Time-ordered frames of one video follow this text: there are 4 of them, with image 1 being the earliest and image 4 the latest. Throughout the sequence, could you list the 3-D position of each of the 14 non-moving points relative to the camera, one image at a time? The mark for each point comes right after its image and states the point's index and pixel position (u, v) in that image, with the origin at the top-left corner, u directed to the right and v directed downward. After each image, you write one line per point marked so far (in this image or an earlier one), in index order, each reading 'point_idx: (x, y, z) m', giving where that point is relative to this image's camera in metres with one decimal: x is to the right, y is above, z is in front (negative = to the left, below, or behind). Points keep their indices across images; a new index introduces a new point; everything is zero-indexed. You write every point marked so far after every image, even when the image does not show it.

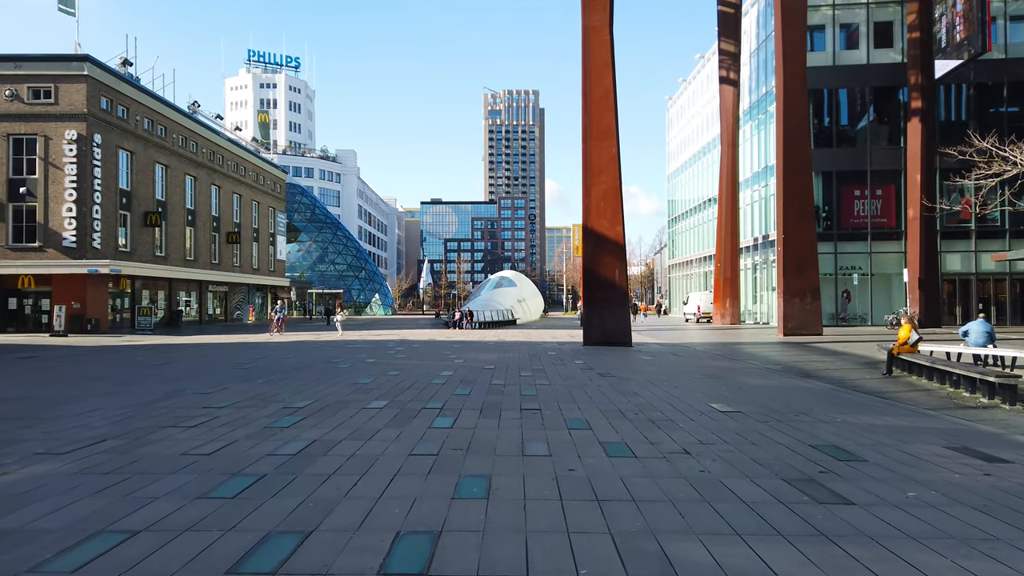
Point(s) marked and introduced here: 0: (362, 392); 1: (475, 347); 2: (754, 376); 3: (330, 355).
0: (-1.9, -1.3, +9.5) m
1: (-0.9, -1.5, +19.2) m
2: (+3.9, -1.4, +12.3) m
3: (-4.1, -1.5, +17.0) m
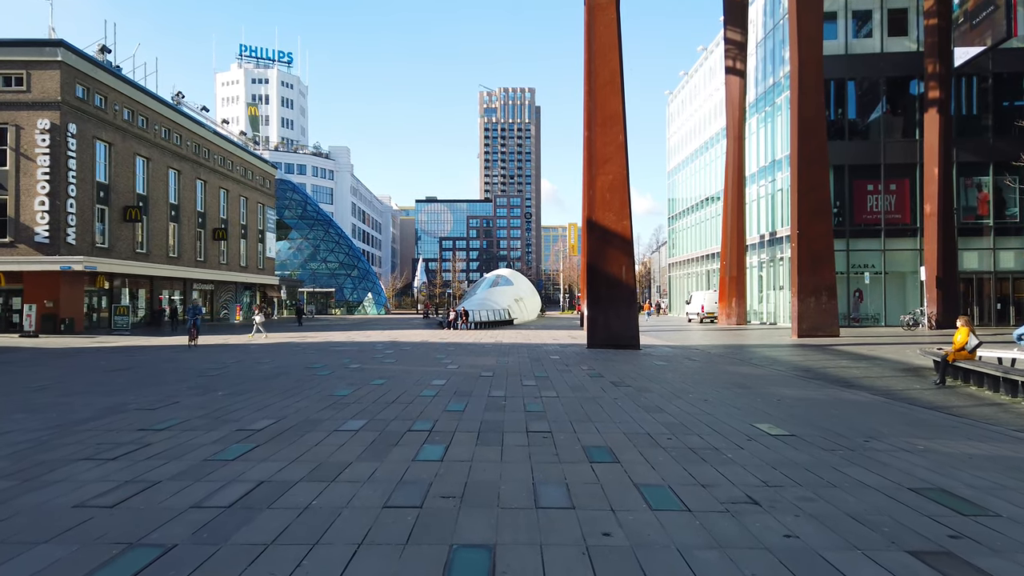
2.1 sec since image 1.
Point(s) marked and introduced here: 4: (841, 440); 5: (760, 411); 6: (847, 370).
0: (-1.9, -1.3, +8.0) m
1: (-1.0, -1.5, +17.7) m
2: (+3.9, -1.4, +10.8) m
3: (-4.1, -1.4, +15.4) m
4: (+2.8, -1.3, +6.5) m
5: (+2.7, -1.3, +8.2) m
6: (+5.7, -1.4, +13.0) m
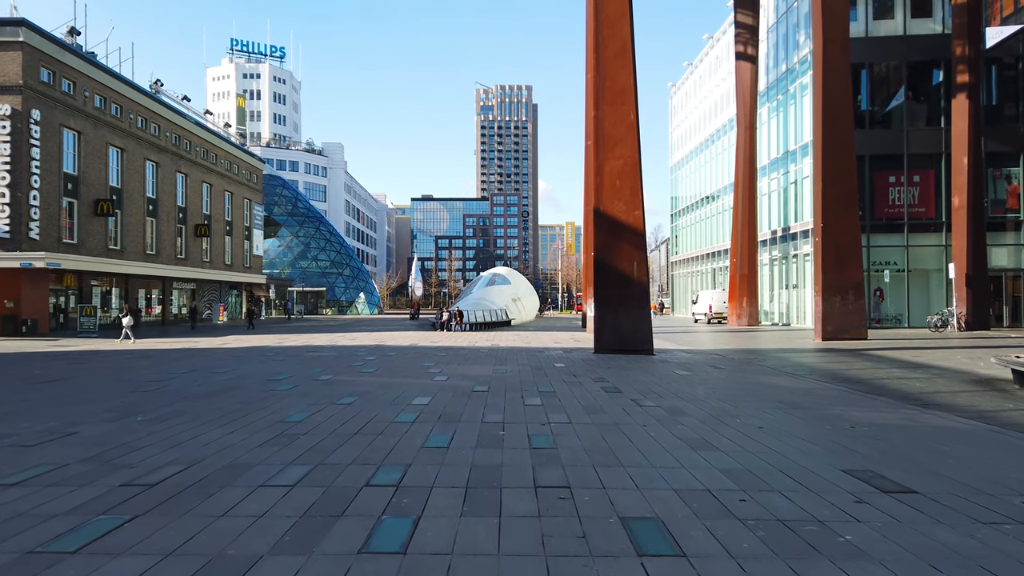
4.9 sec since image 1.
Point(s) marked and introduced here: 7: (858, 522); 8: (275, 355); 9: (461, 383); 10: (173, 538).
0: (-1.8, -1.2, +5.9) m
1: (-1.0, -1.4, +15.6) m
2: (+3.9, -1.4, +8.8) m
3: (-4.1, -1.4, +13.4) m
4: (+2.8, -1.3, +4.5) m
5: (+2.7, -1.3, +6.2) m
6: (+5.7, -1.4, +11.0) m
7: (+1.9, -1.2, +4.1) m
8: (-5.3, -1.5, +16.9) m
9: (-0.7, -1.4, +10.9) m
10: (-1.7, -1.2, +3.8) m
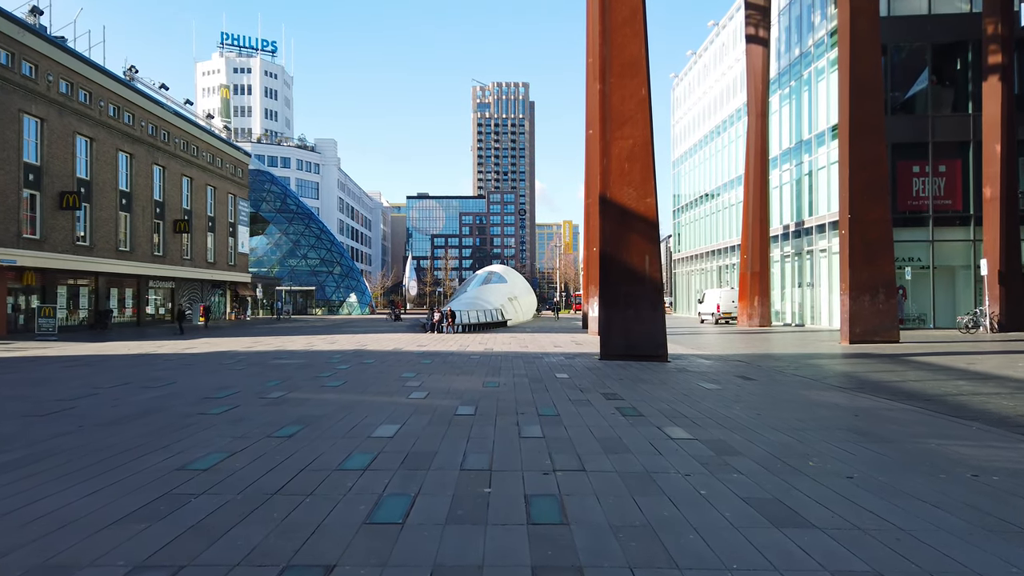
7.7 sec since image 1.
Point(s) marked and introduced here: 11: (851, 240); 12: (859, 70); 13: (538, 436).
0: (-1.9, -1.2, +3.9) m
1: (-1.1, -1.4, +13.6) m
2: (+3.9, -1.3, +6.8) m
3: (-4.2, -1.4, +11.3) m
4: (+2.8, -1.2, +2.4) m
5: (+2.6, -1.3, +4.1) m
6: (+5.7, -1.3, +9.0) m
7: (+1.8, -1.2, +2.0) m
8: (-5.4, -1.4, +14.8) m
9: (-0.8, -1.3, +8.8) m
10: (-1.8, -1.2, +1.7) m
11: (+8.6, +1.2, +19.0) m
12: (+8.8, +5.5, +19.2) m
13: (+0.2, -1.3, +6.5) m
